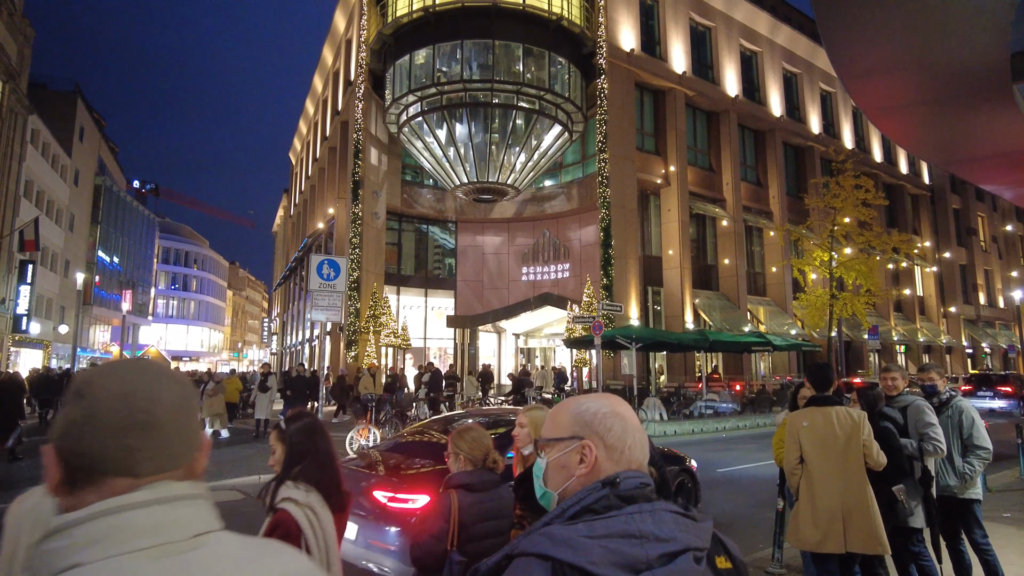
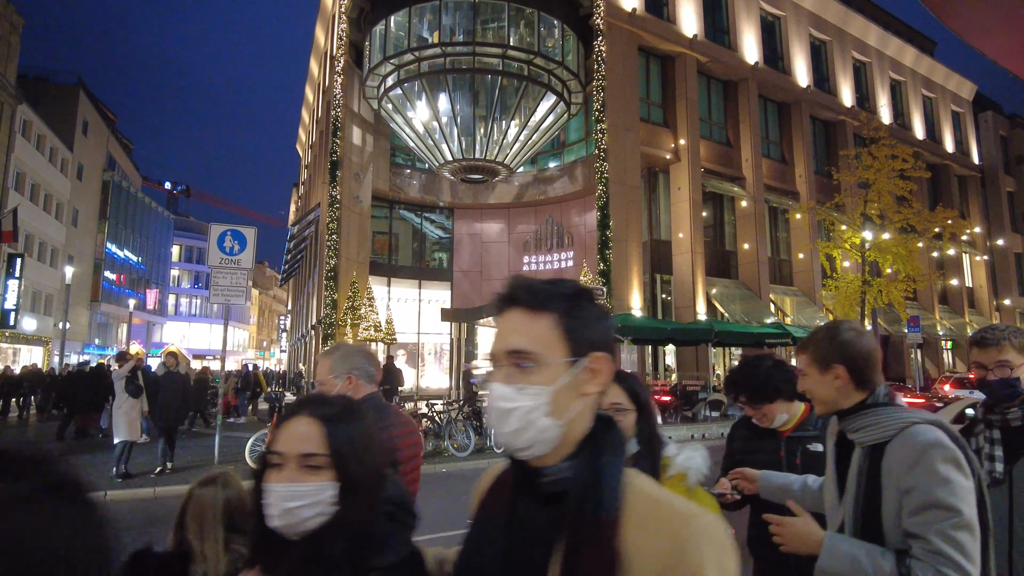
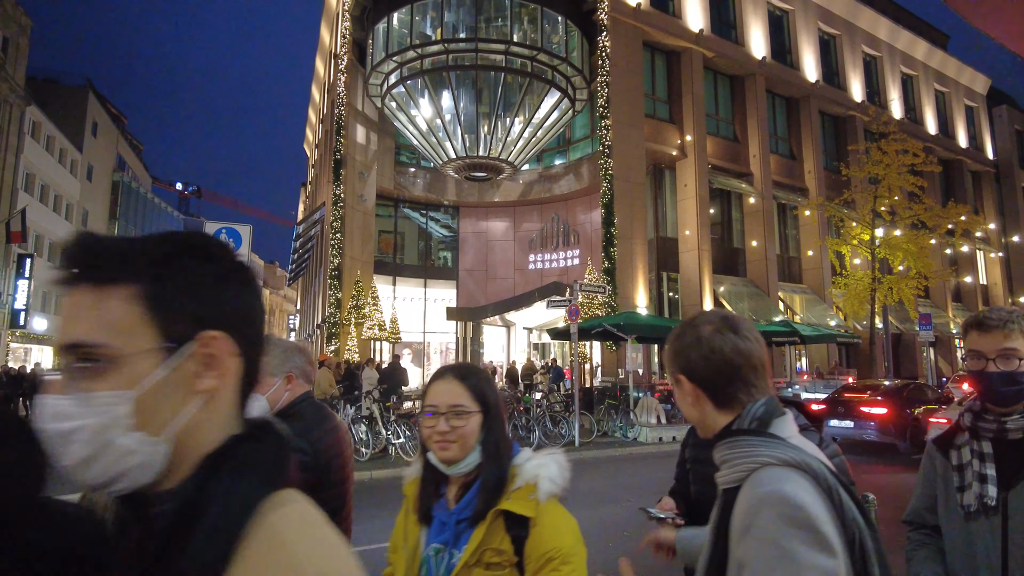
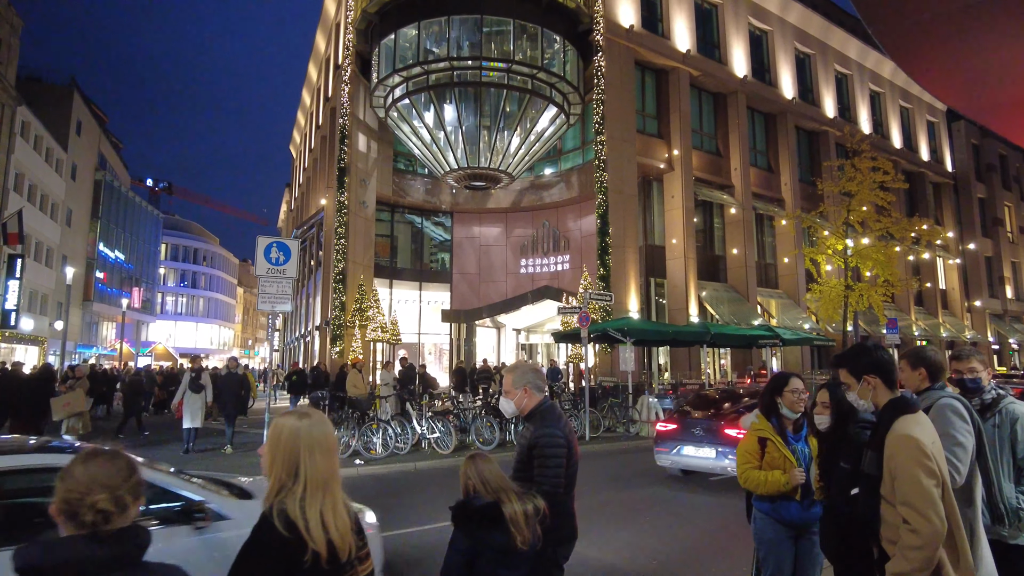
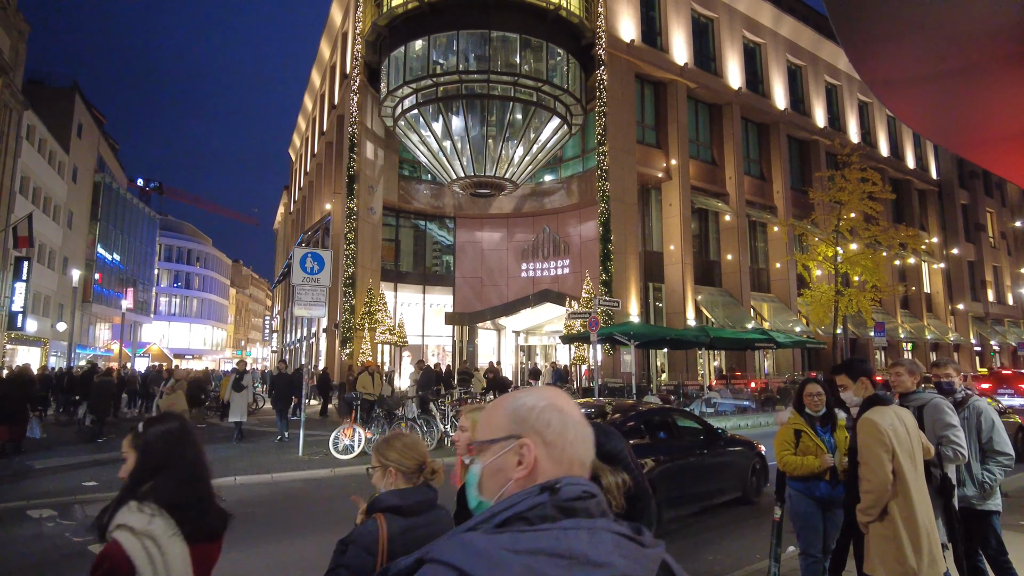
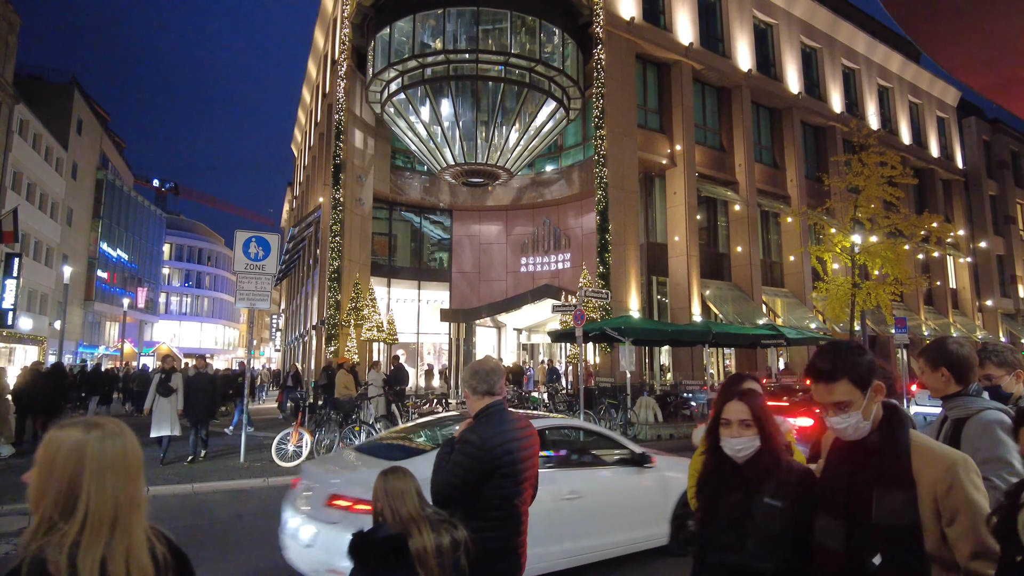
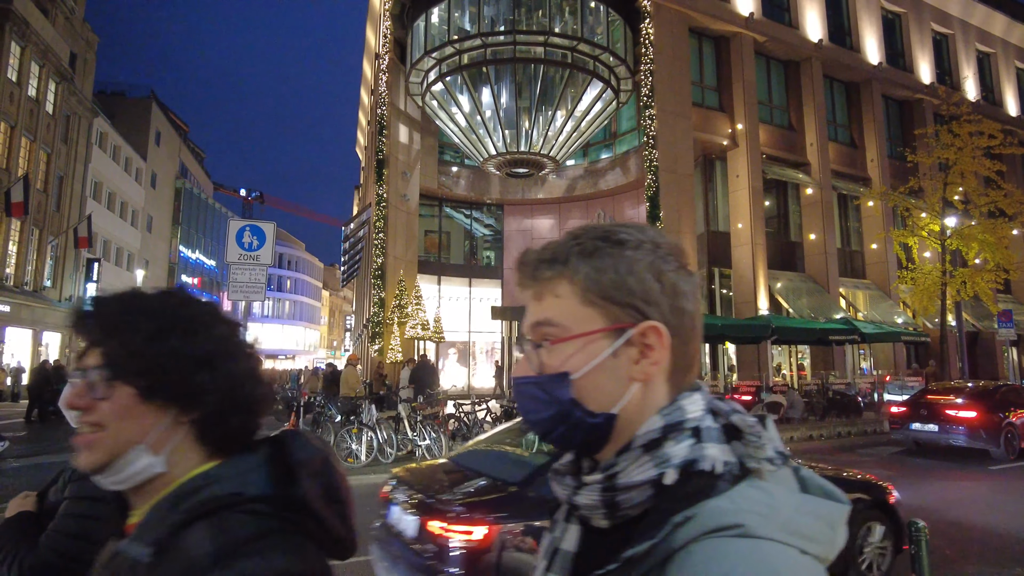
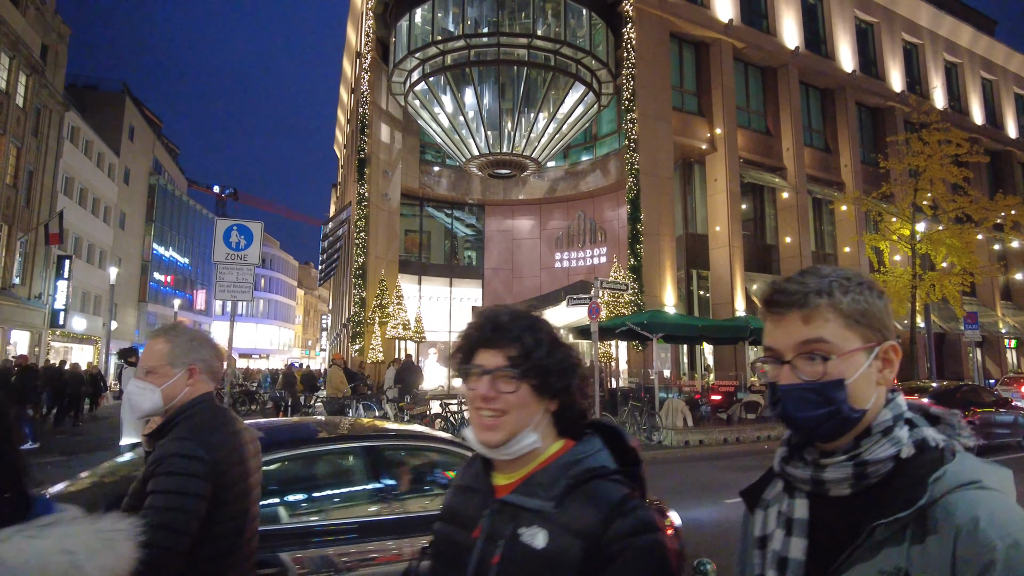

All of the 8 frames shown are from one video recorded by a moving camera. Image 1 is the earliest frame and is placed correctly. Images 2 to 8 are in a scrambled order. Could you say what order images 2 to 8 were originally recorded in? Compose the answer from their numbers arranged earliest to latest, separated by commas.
5, 4, 6, 2, 3, 8, 7
